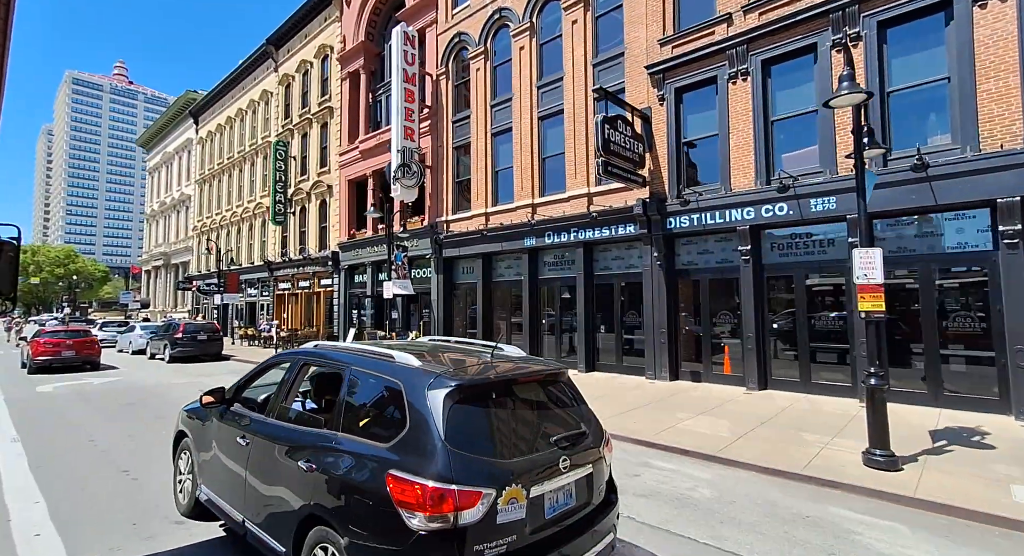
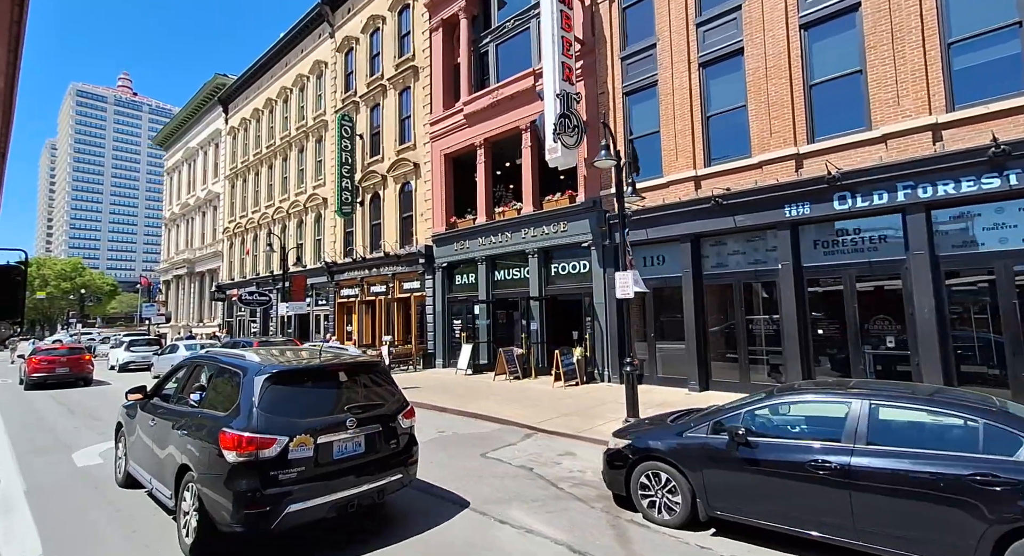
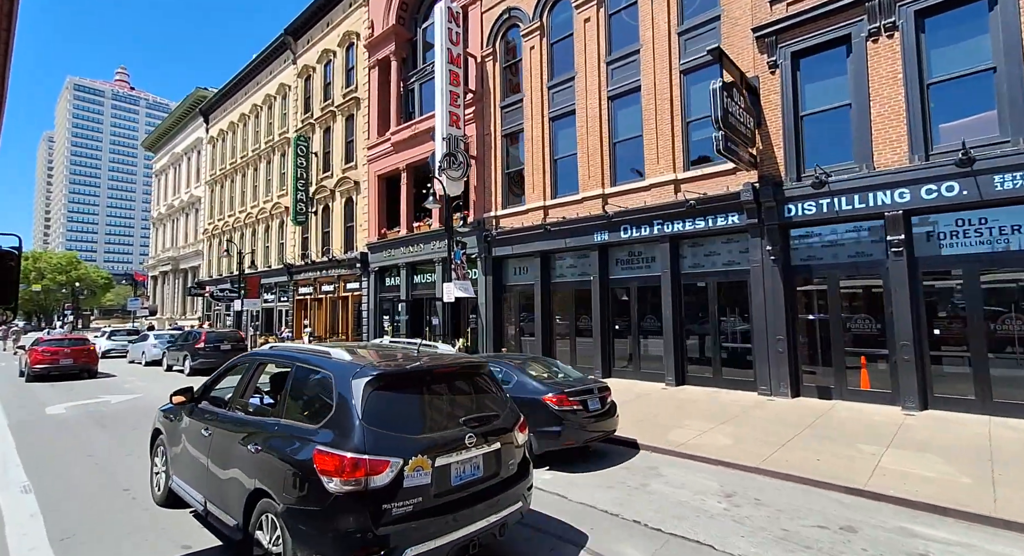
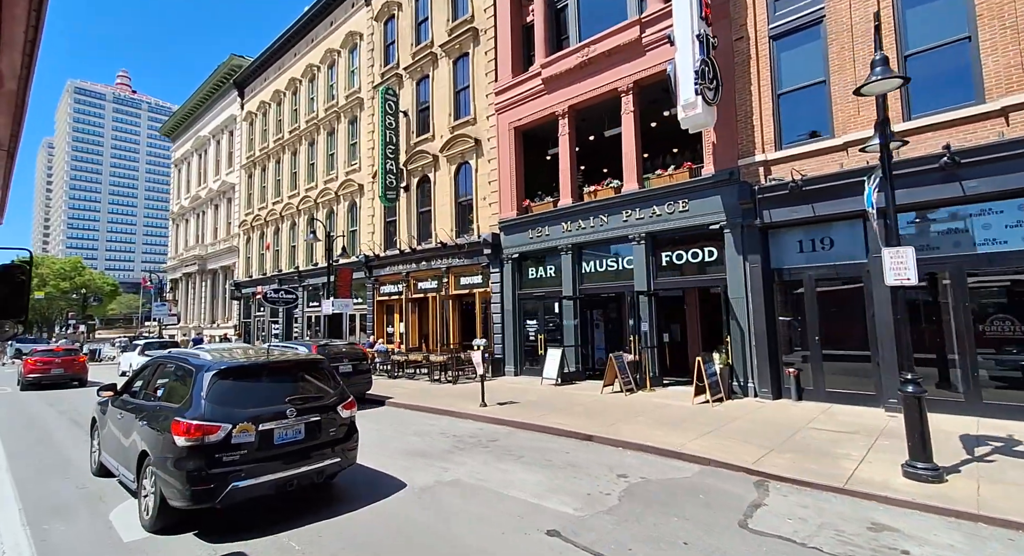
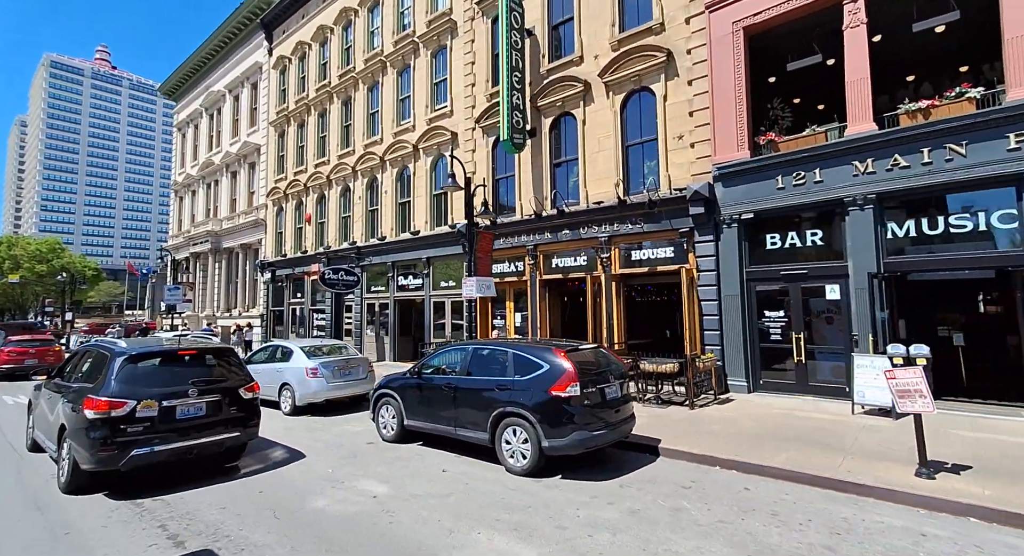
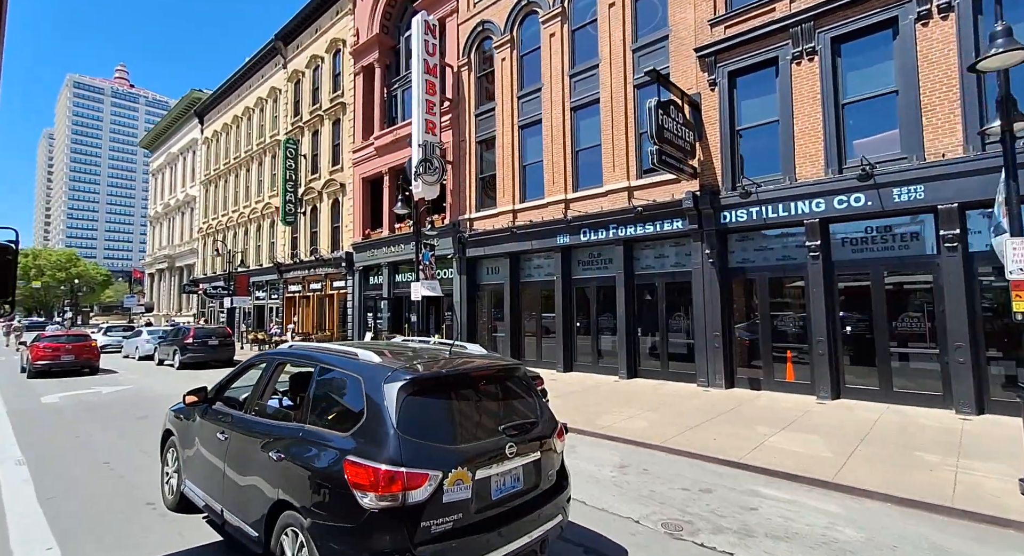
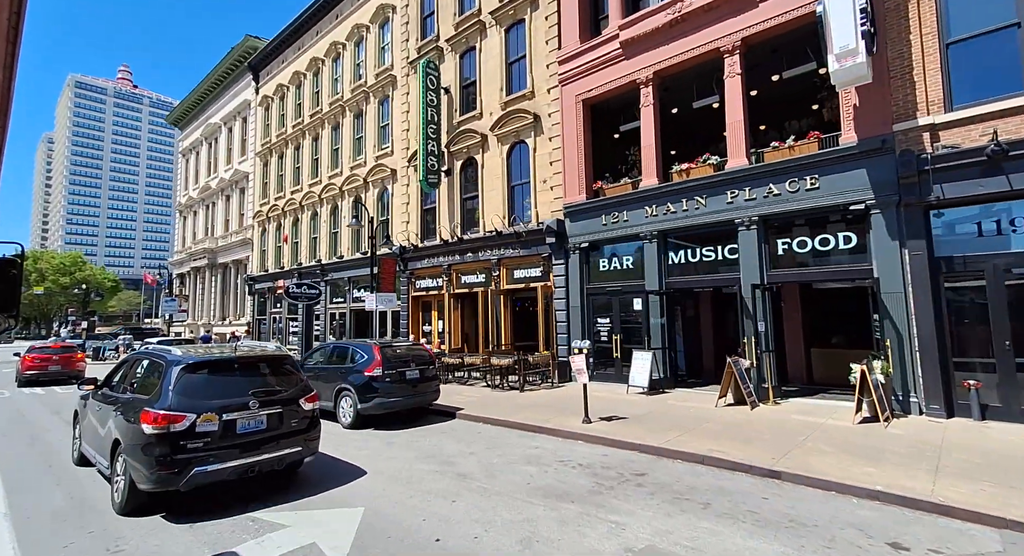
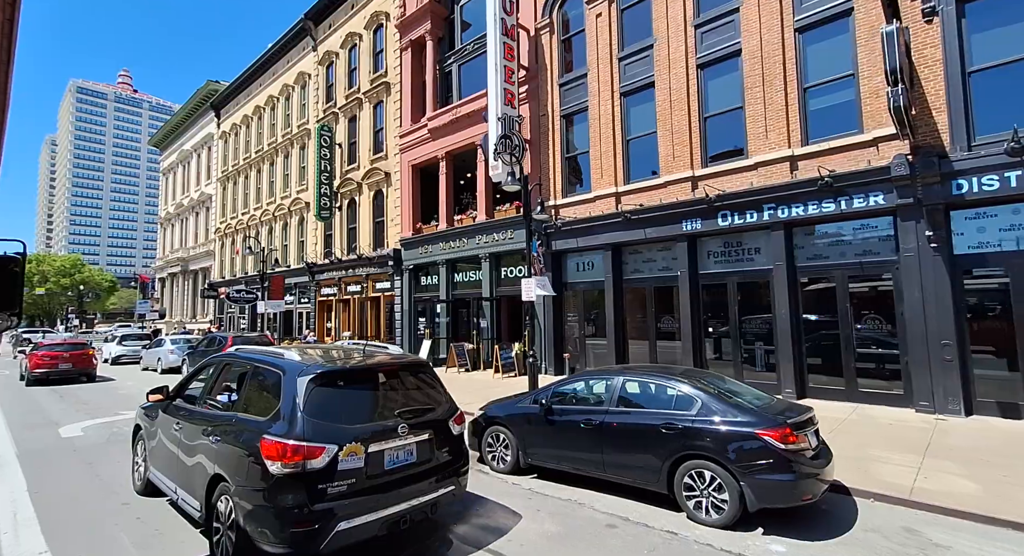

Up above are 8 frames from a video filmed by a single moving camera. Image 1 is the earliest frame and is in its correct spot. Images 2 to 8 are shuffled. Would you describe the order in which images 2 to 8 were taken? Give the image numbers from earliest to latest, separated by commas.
6, 3, 8, 2, 4, 7, 5
